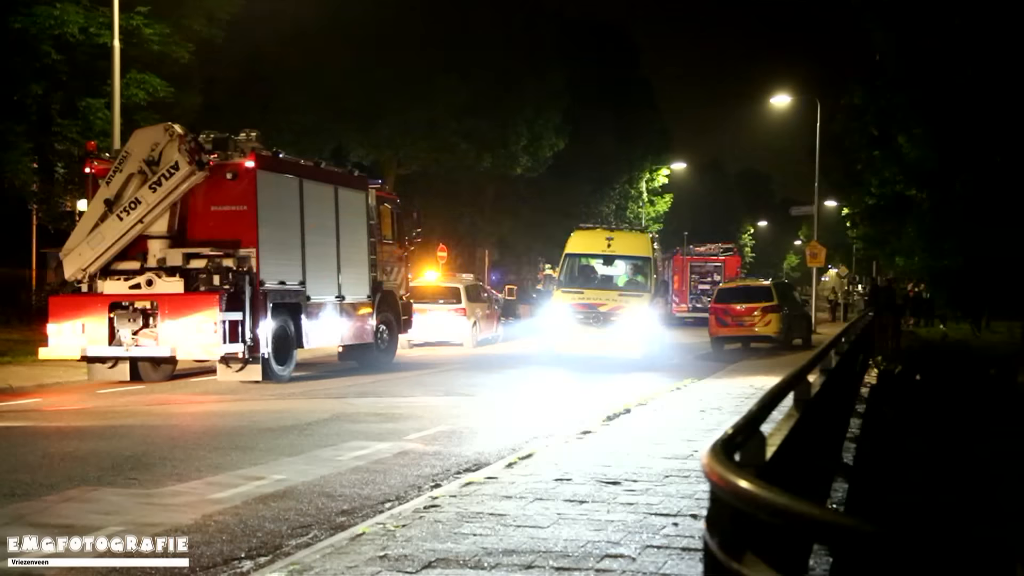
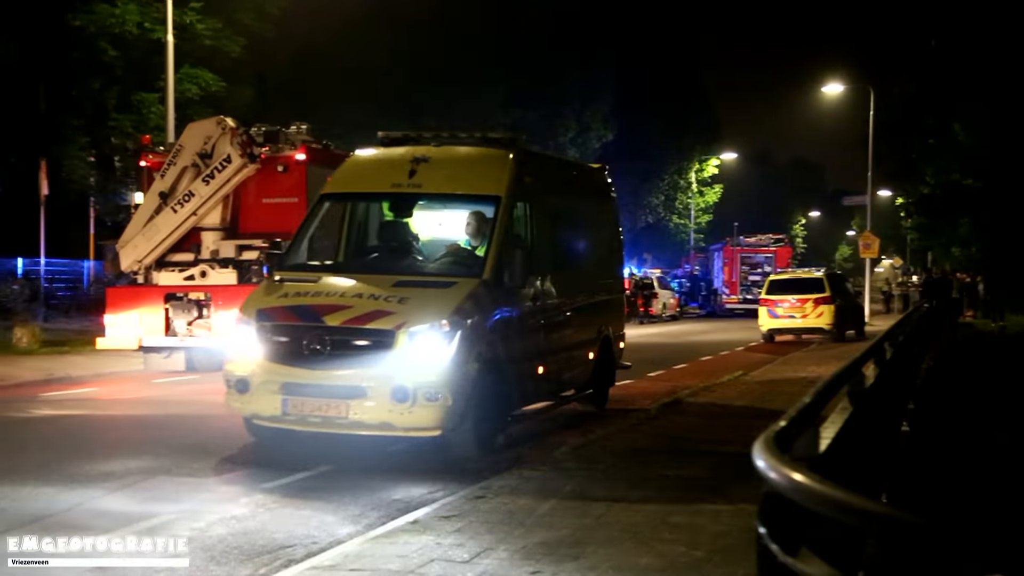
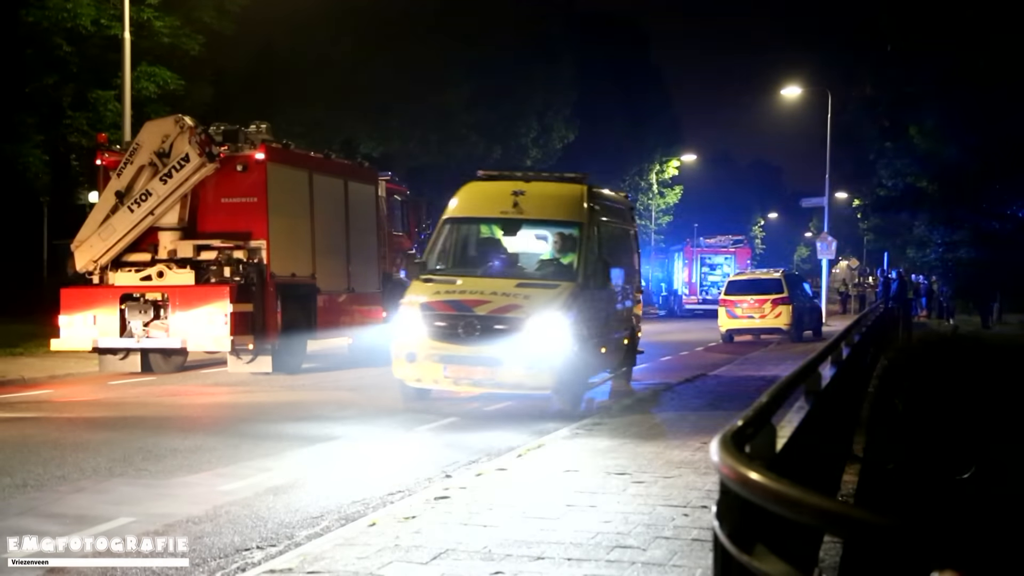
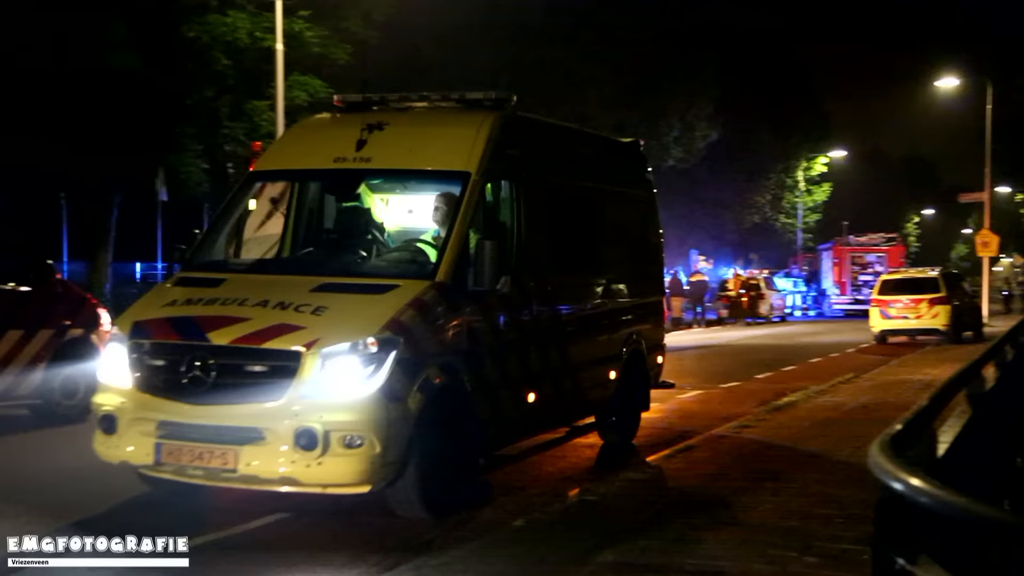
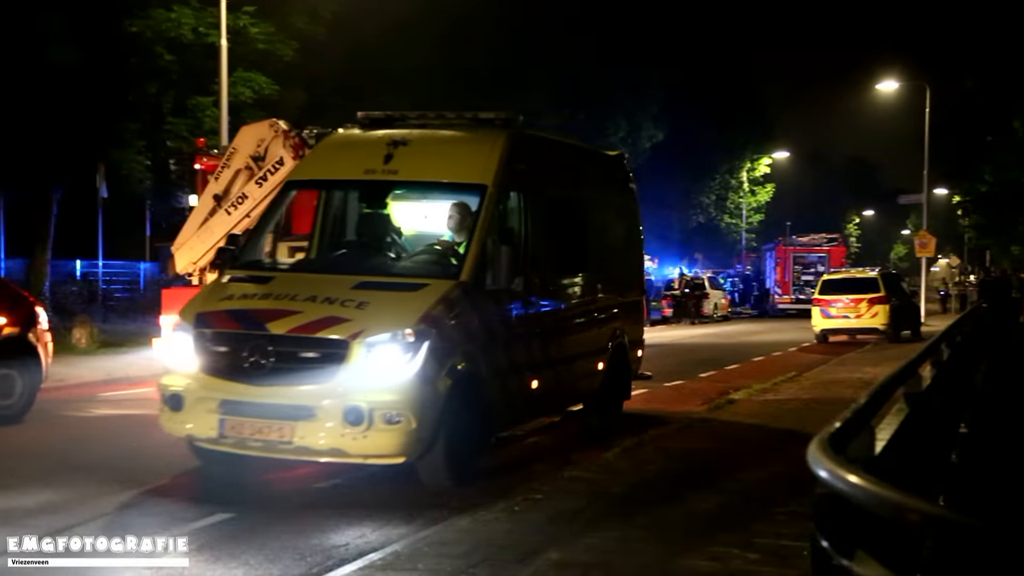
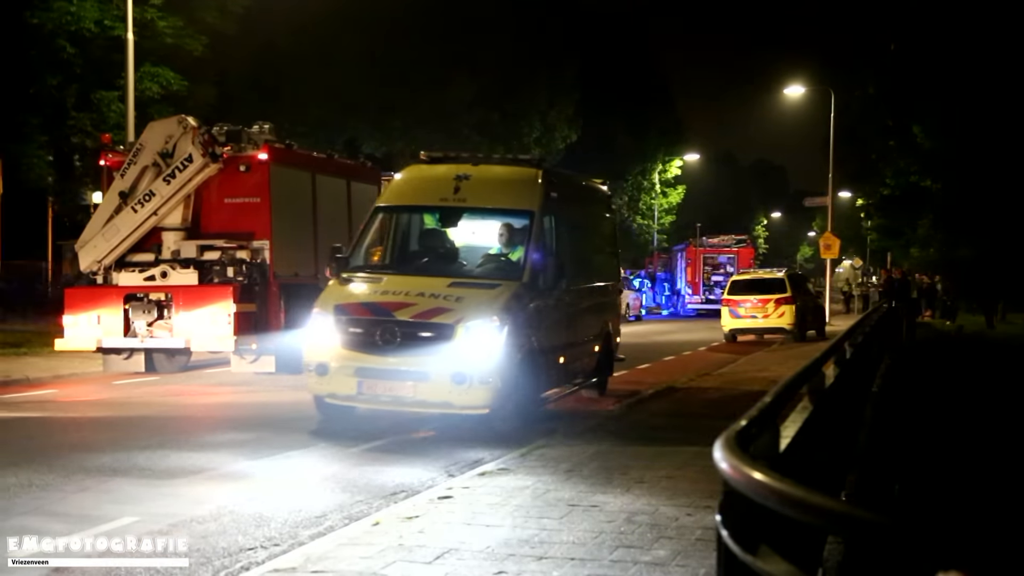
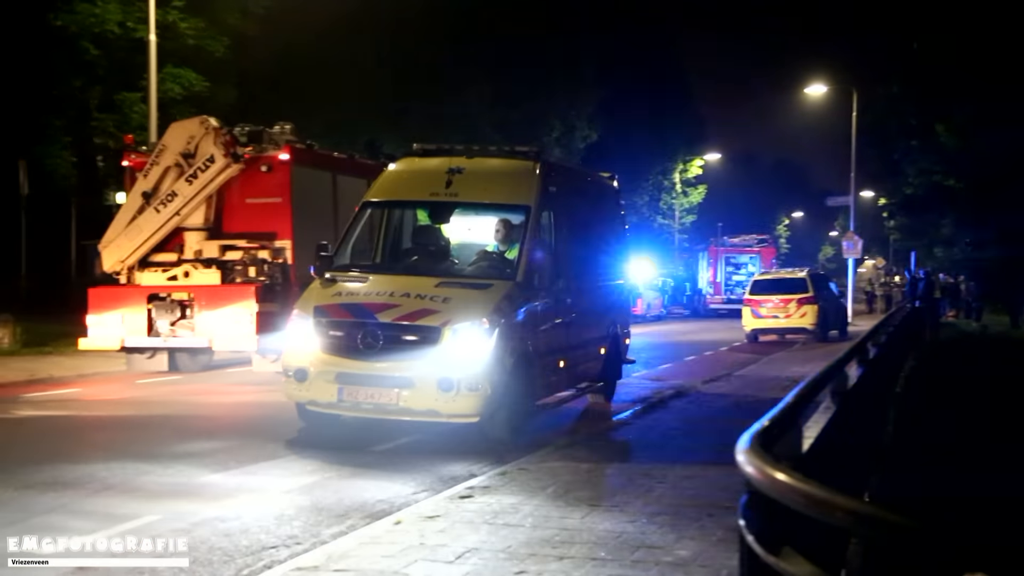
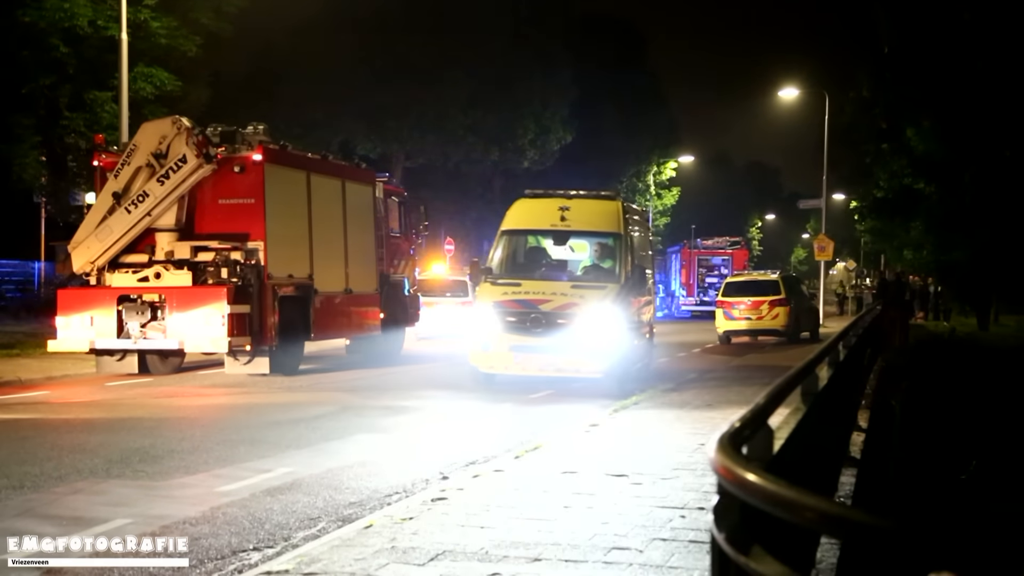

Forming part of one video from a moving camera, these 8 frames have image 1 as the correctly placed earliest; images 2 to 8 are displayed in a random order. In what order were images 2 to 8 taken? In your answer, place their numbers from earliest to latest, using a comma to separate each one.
8, 3, 6, 7, 2, 5, 4
